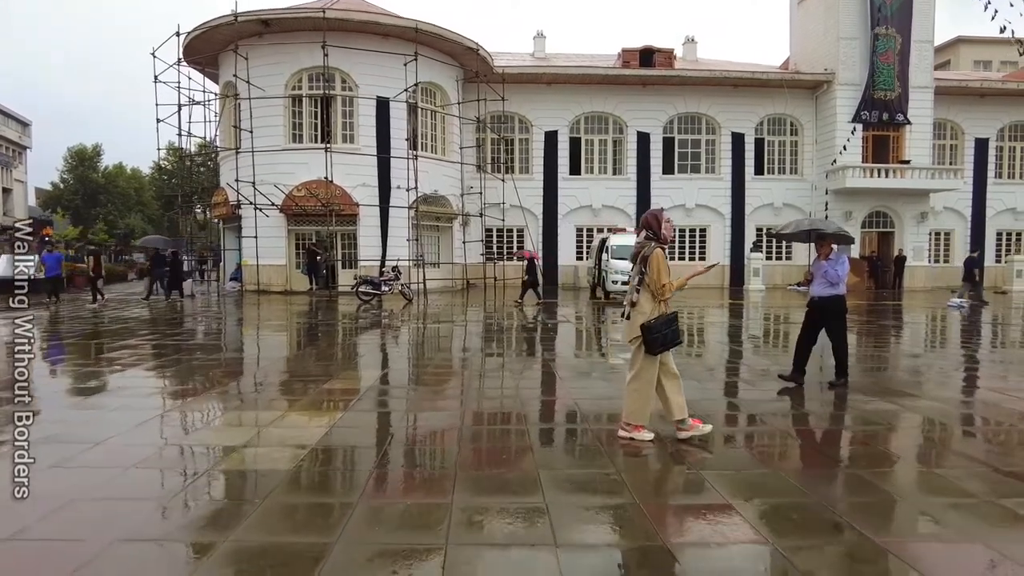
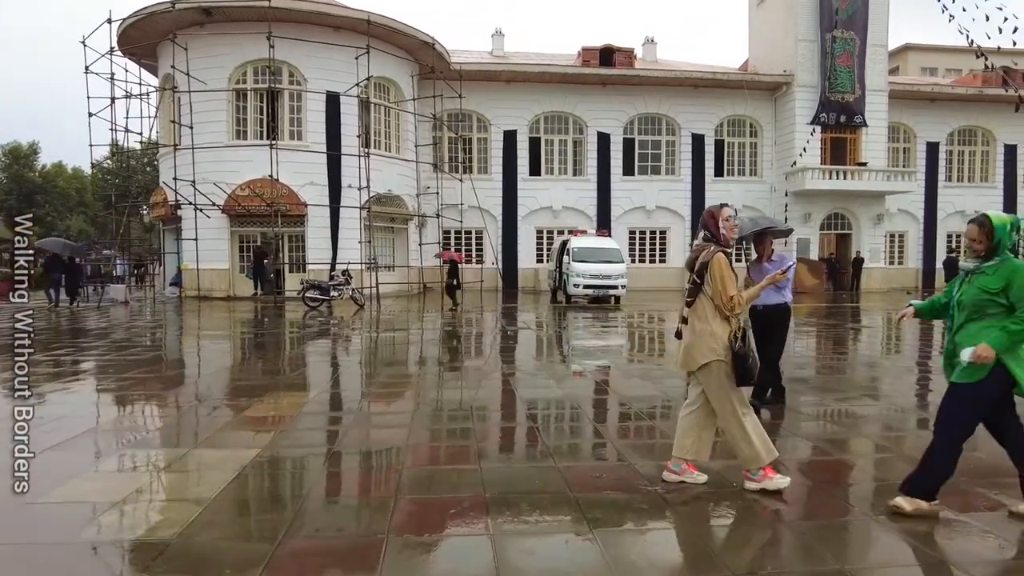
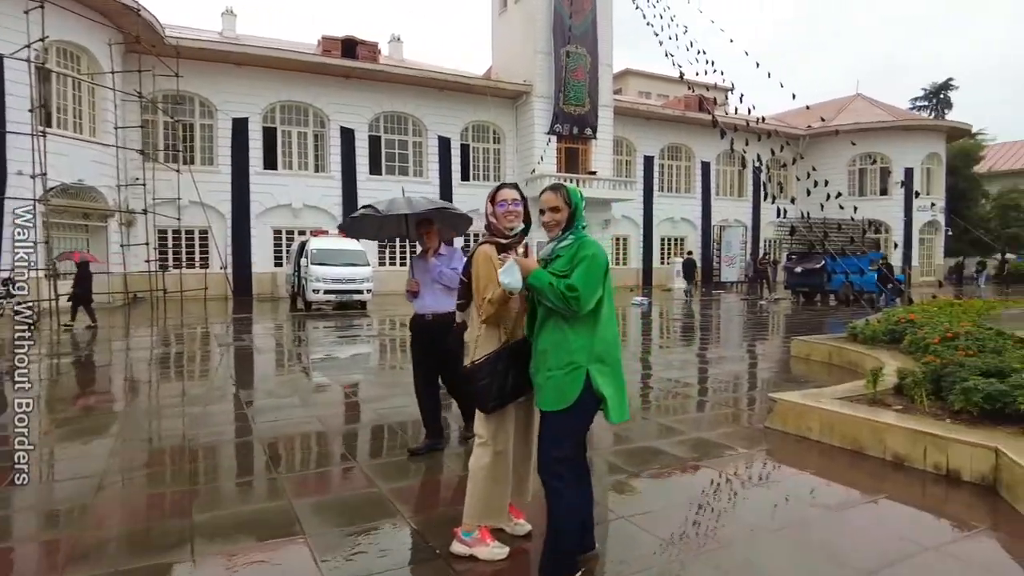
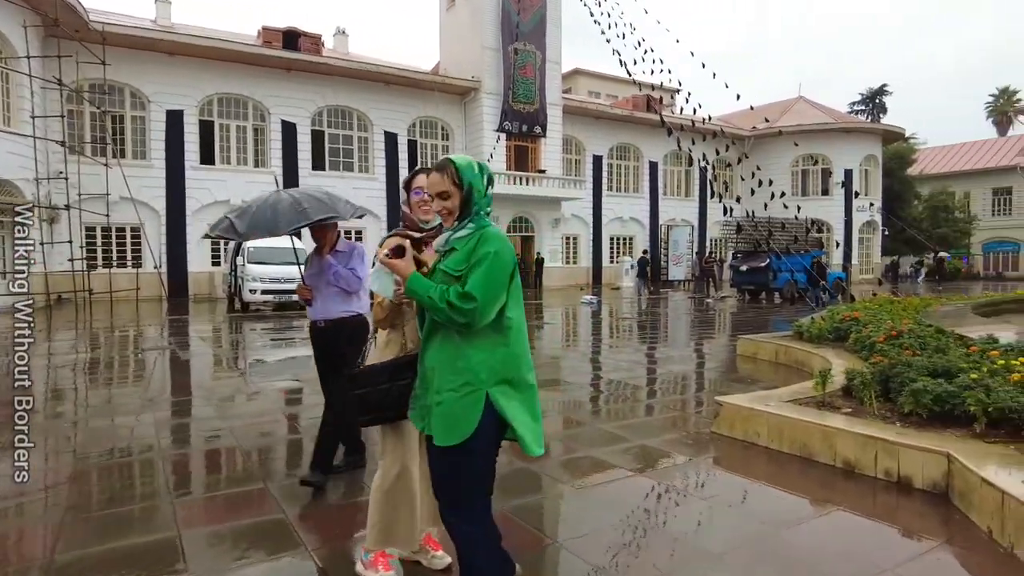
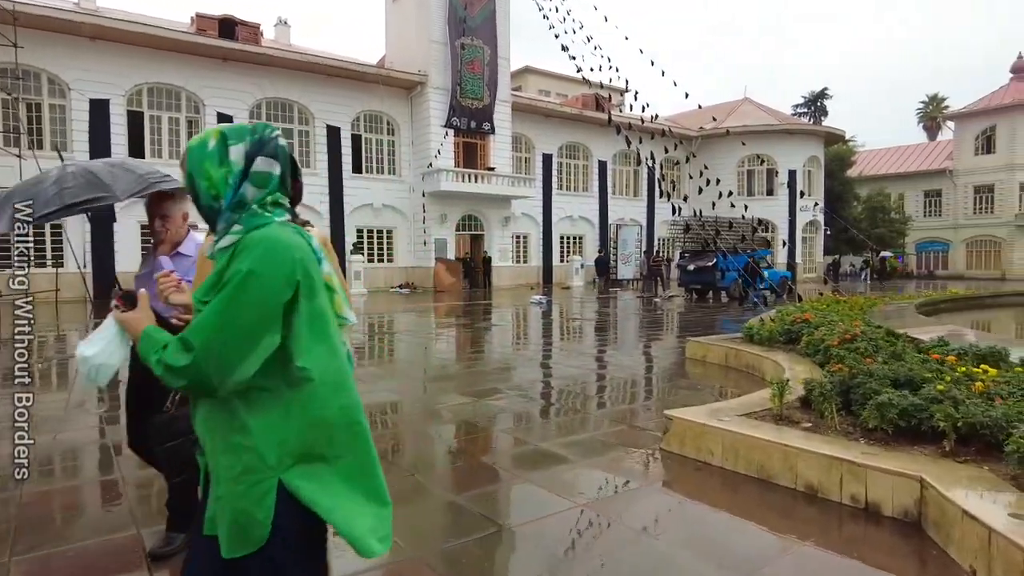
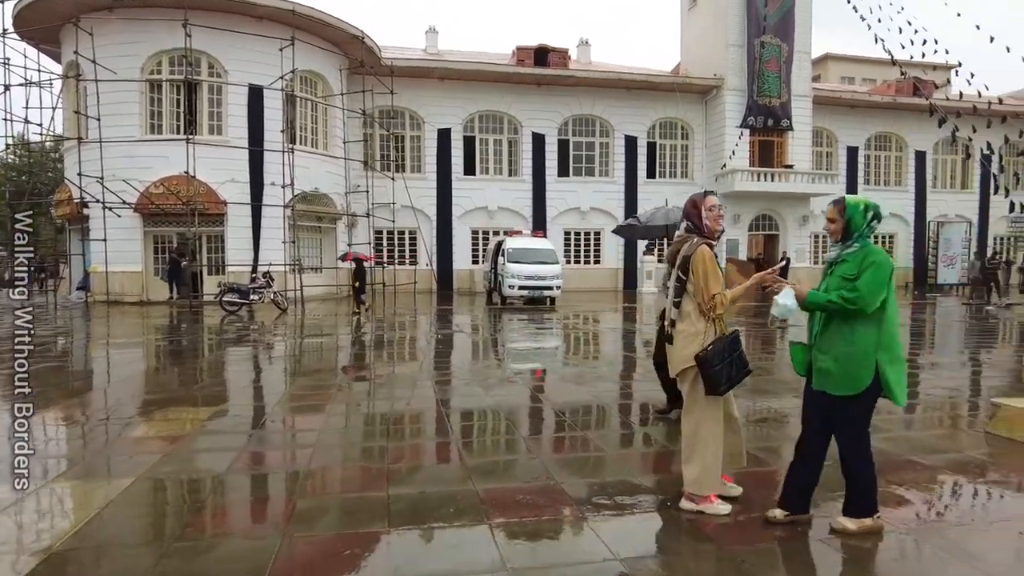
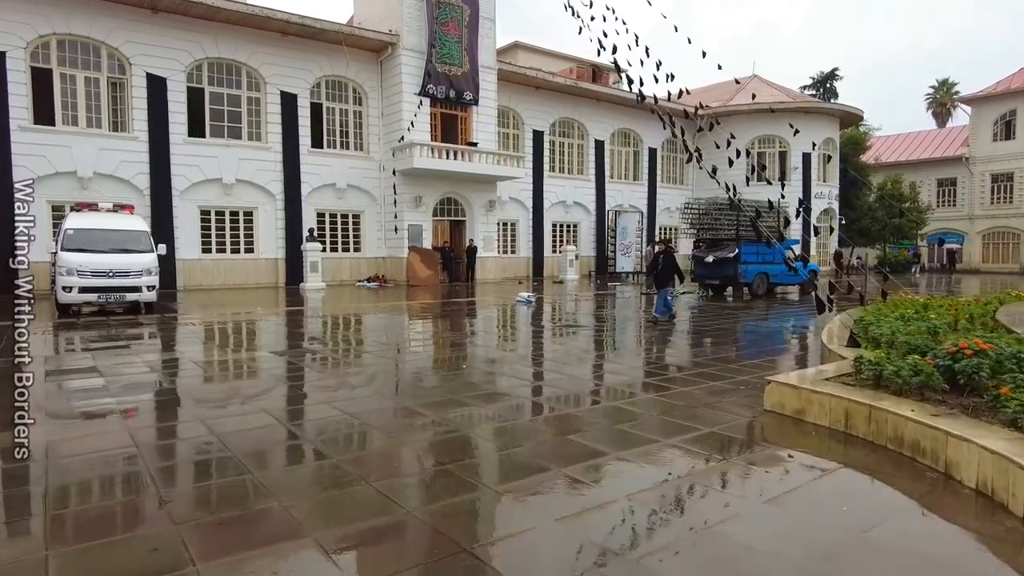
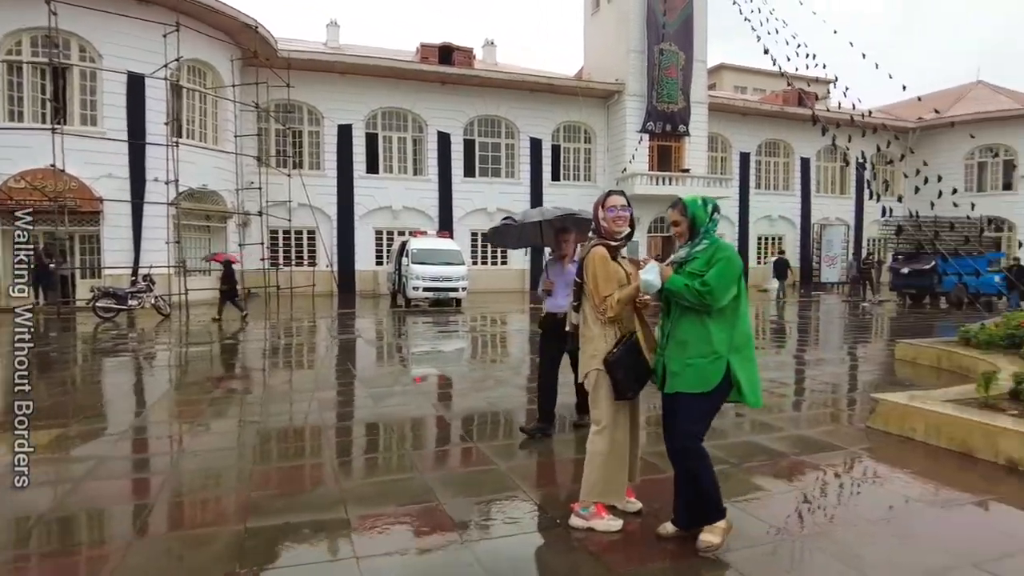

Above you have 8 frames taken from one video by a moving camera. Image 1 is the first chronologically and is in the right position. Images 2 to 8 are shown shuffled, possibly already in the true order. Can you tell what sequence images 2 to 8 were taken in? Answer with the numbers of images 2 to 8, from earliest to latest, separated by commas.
2, 6, 8, 3, 4, 5, 7
